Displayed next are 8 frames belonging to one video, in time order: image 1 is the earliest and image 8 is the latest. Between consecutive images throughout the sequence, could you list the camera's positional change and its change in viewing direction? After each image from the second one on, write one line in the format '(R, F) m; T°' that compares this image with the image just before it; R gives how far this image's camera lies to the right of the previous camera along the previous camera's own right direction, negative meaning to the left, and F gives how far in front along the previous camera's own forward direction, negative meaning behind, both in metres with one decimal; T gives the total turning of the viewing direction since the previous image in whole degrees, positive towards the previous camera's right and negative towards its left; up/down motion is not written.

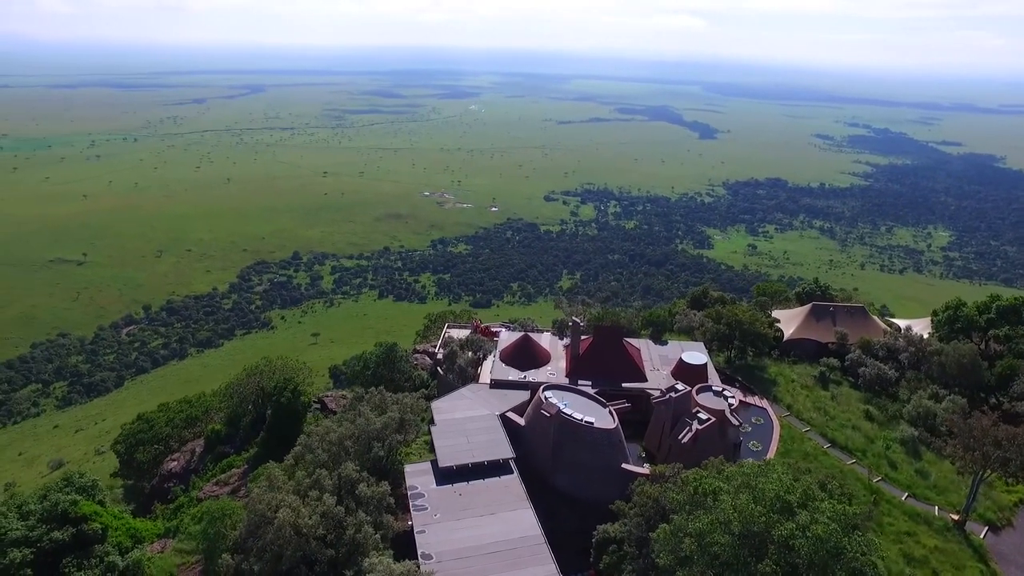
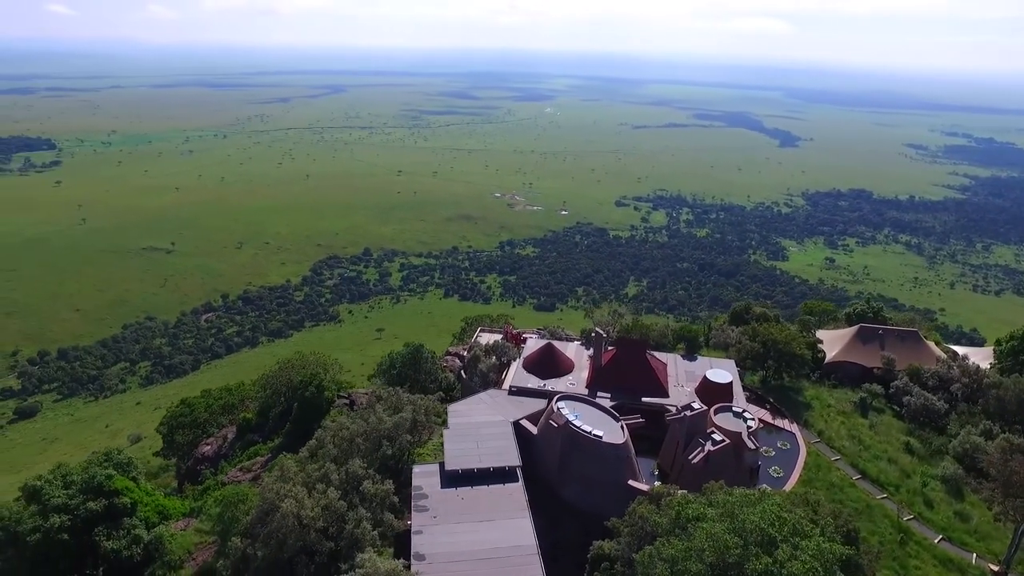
(+1.7, 0.0) m; -6°
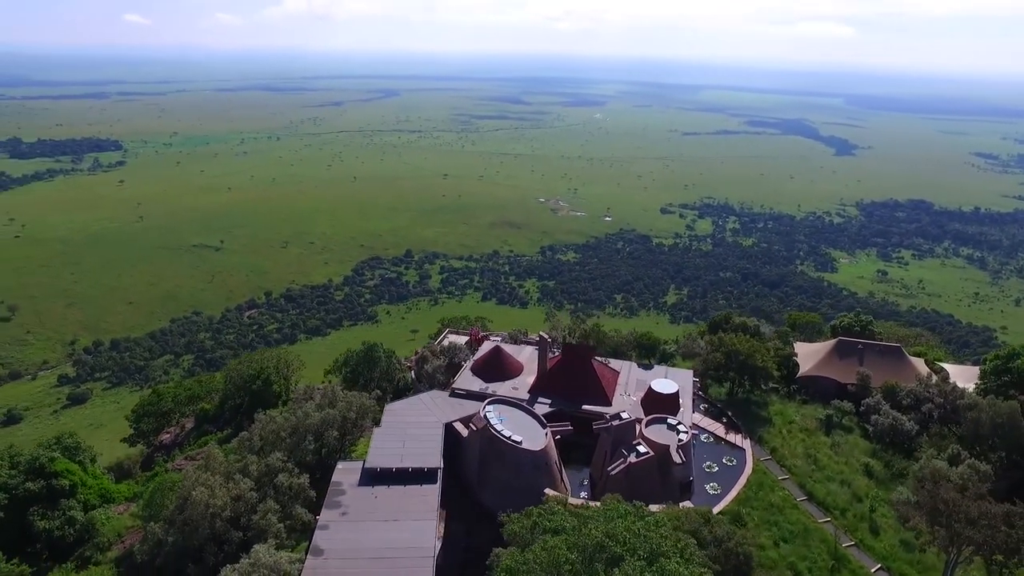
(+3.7, +0.3) m; -5°
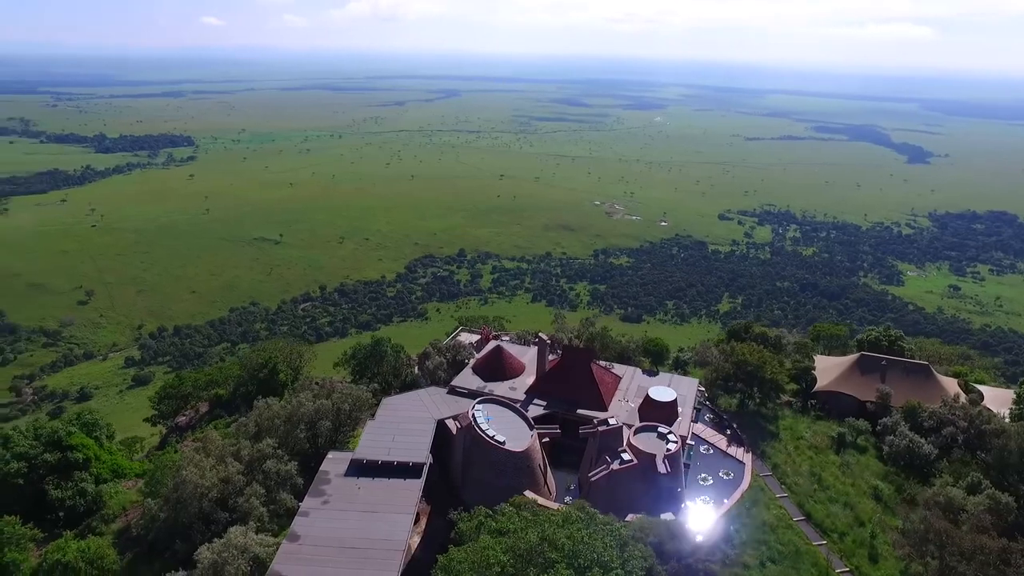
(+2.0, +0.2) m; -5°
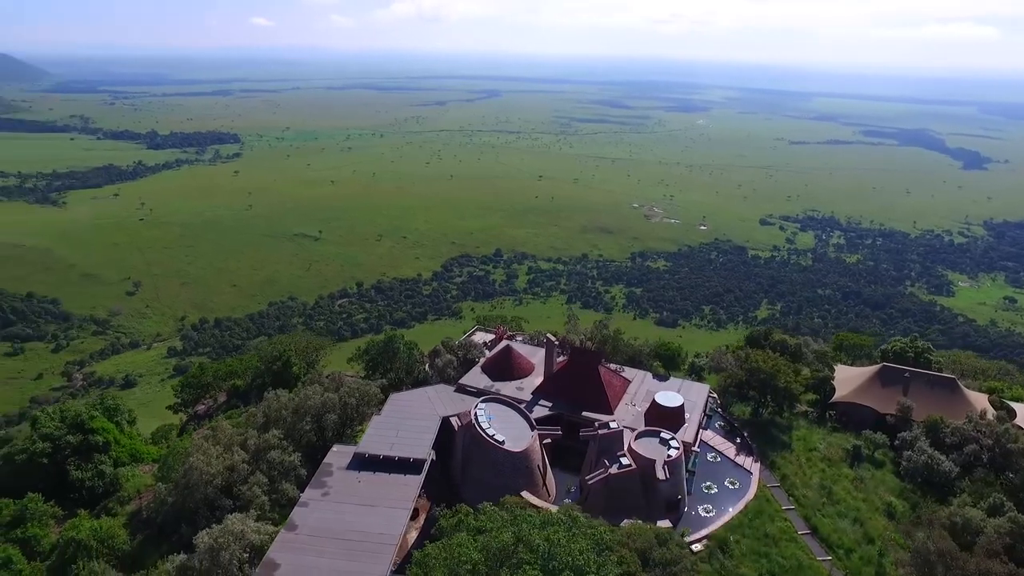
(+1.0, 0.0) m; -3°
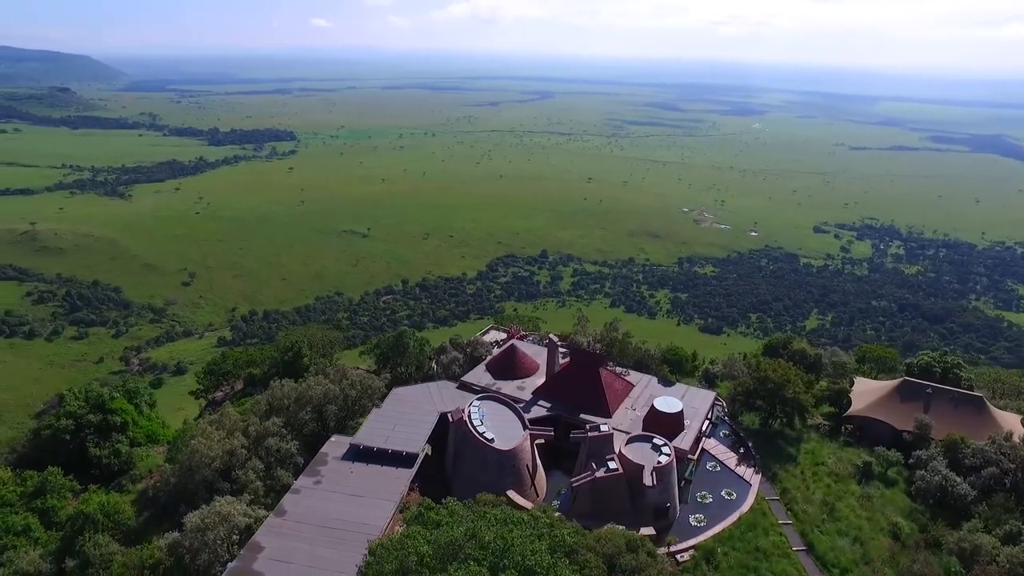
(+1.6, +0.1) m; -5°
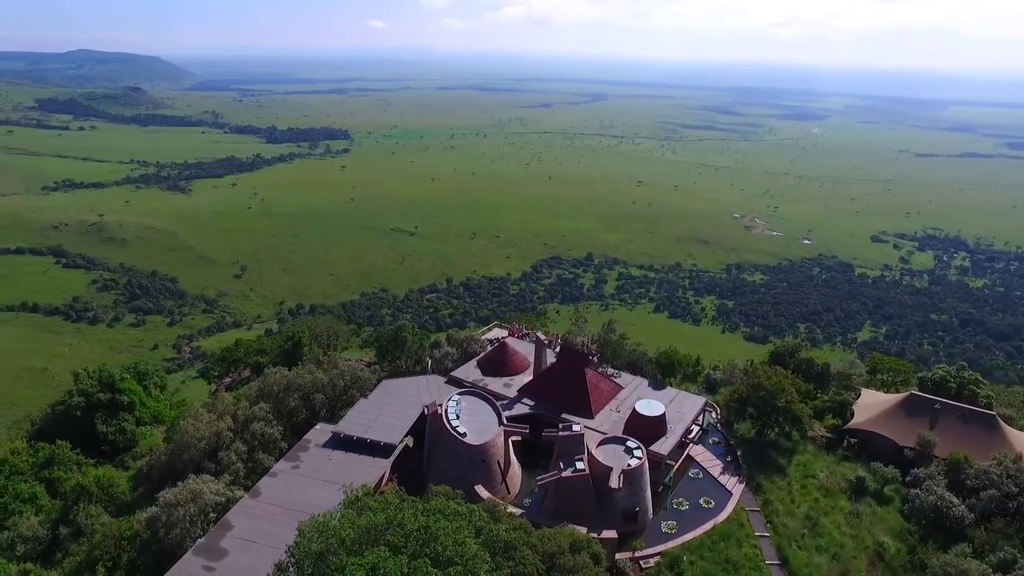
(+2.1, +0.1) m; -5°
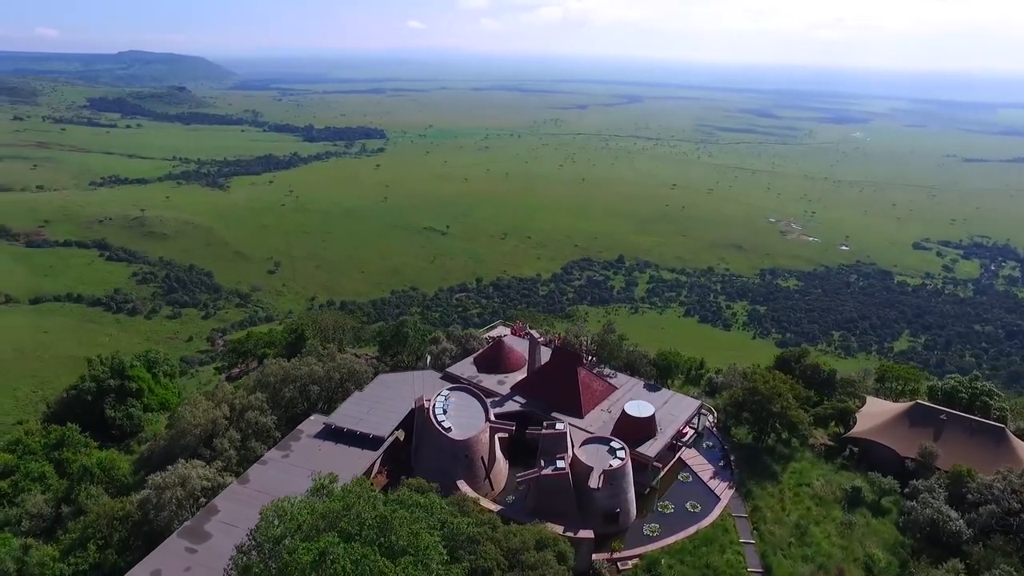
(+1.4, 0.0) m; -3°
